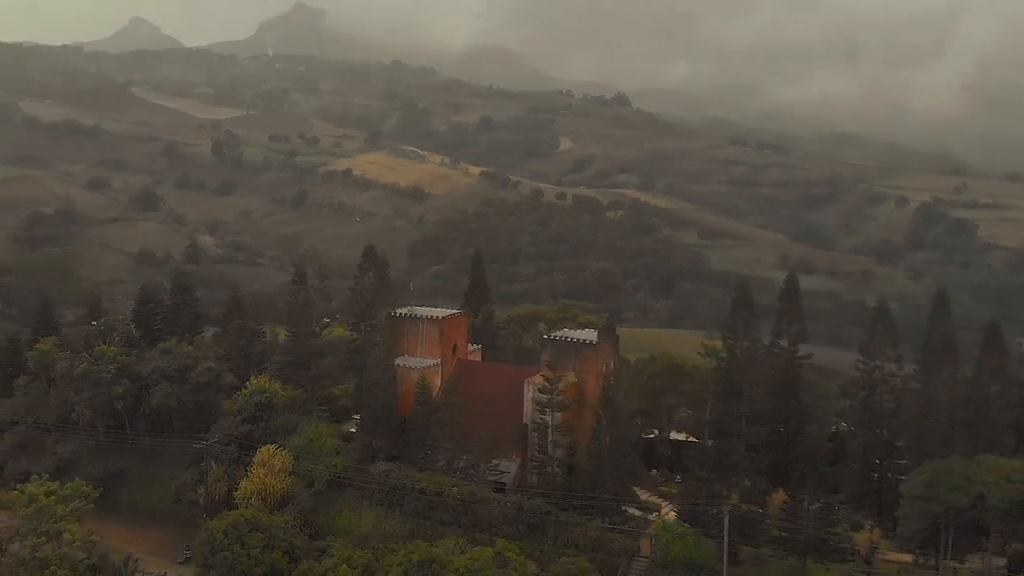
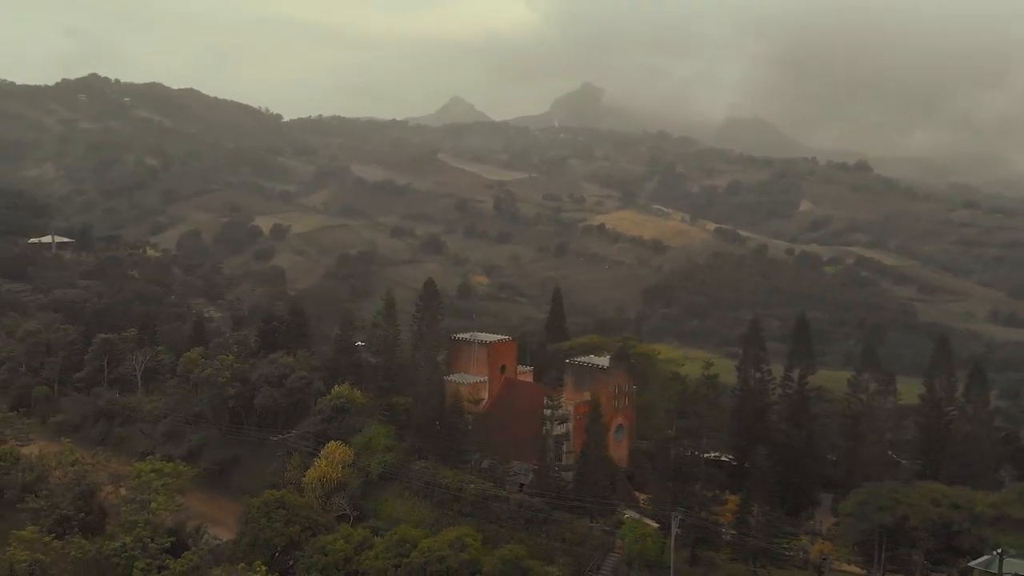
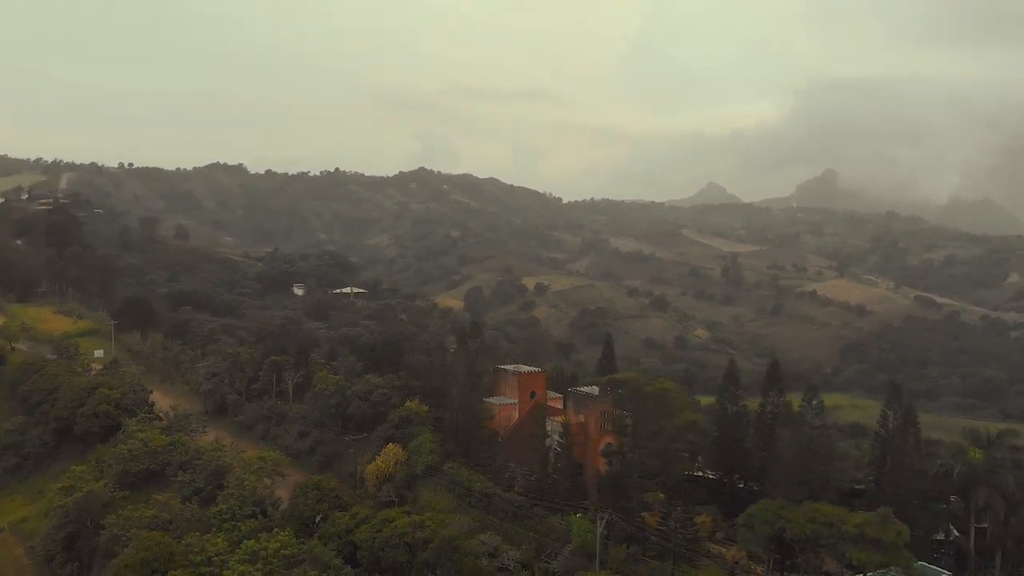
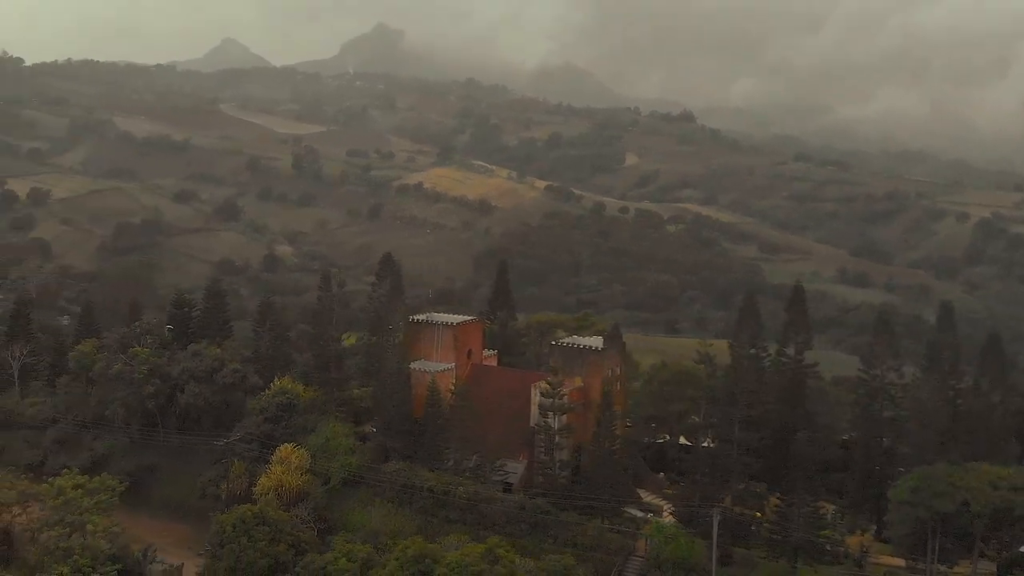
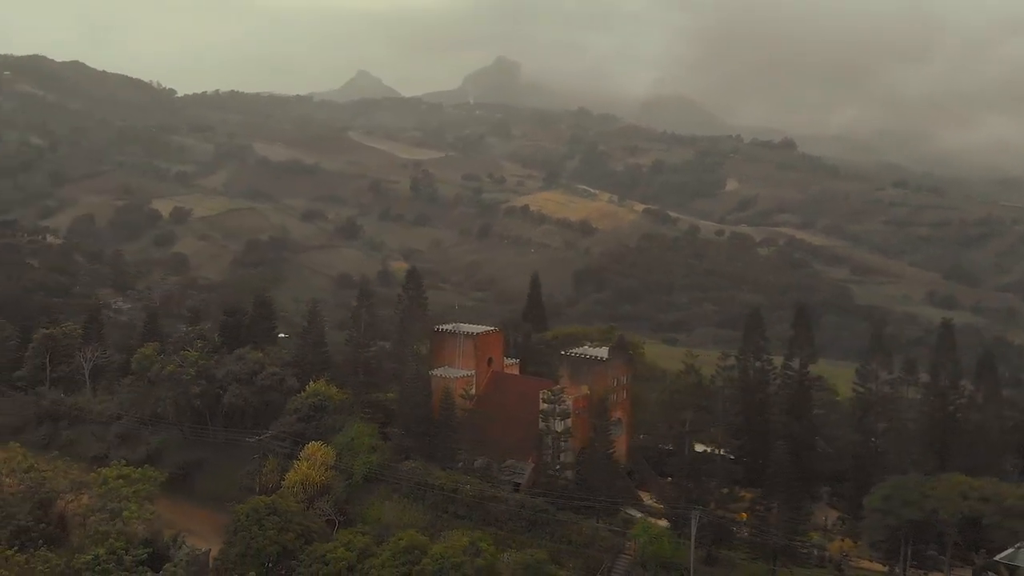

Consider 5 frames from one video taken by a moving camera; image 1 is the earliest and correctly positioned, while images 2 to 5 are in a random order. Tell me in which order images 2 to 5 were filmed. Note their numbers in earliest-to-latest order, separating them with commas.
4, 5, 2, 3
